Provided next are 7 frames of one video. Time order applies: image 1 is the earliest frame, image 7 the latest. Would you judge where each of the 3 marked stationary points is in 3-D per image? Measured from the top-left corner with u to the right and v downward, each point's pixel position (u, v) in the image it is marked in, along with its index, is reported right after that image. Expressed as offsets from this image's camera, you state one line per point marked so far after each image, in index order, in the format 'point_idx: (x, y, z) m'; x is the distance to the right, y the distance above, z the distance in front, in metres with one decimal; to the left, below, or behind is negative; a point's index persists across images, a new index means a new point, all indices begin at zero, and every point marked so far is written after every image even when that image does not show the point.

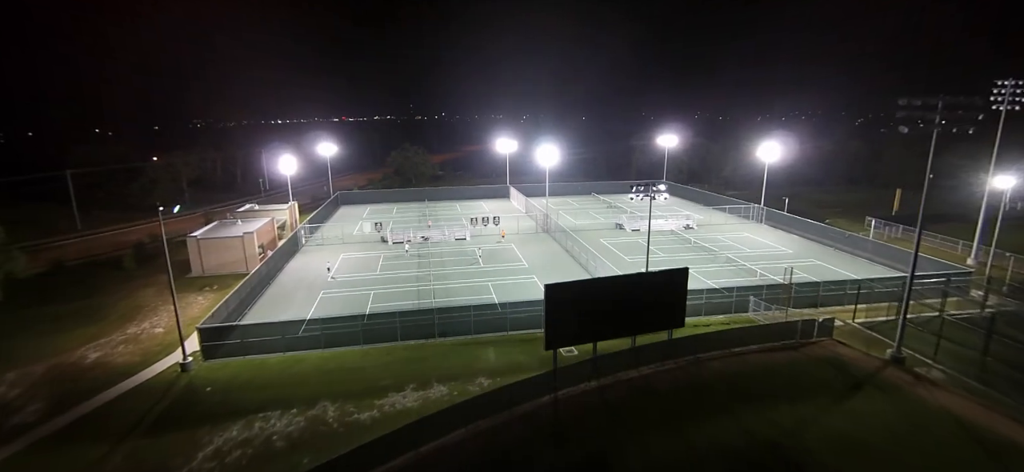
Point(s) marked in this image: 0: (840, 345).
0: (+11.9, -4.0, +17.3) m
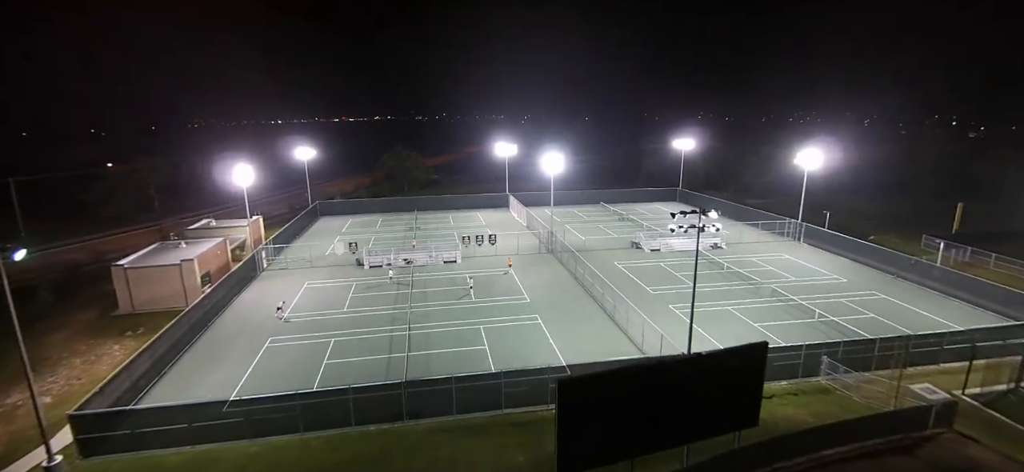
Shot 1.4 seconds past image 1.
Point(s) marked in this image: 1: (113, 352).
0: (+11.8, -5.3, +12.4) m
1: (-15.8, -4.6, +18.9) m
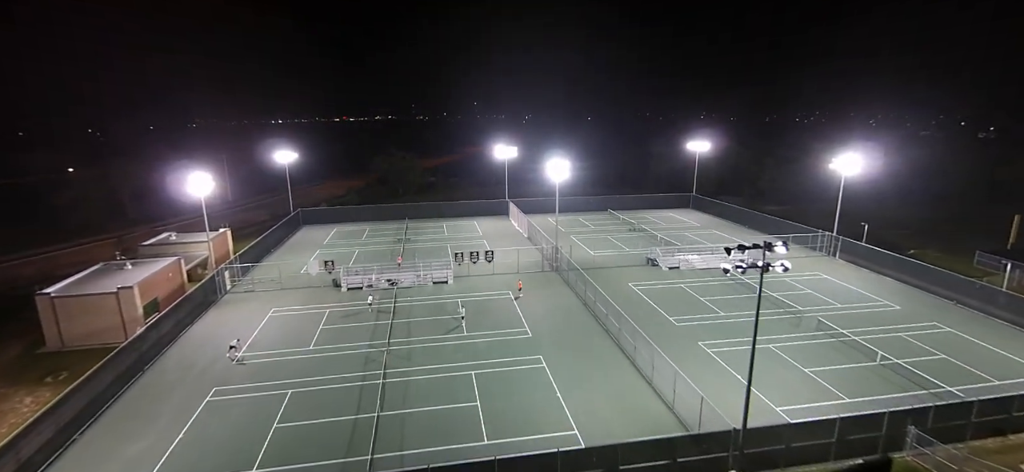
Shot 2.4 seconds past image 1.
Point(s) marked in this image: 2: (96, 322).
0: (+11.7, -6.2, +8.8) m
1: (-15.9, -5.5, +15.4) m
2: (-16.4, -3.4, +18.9) m
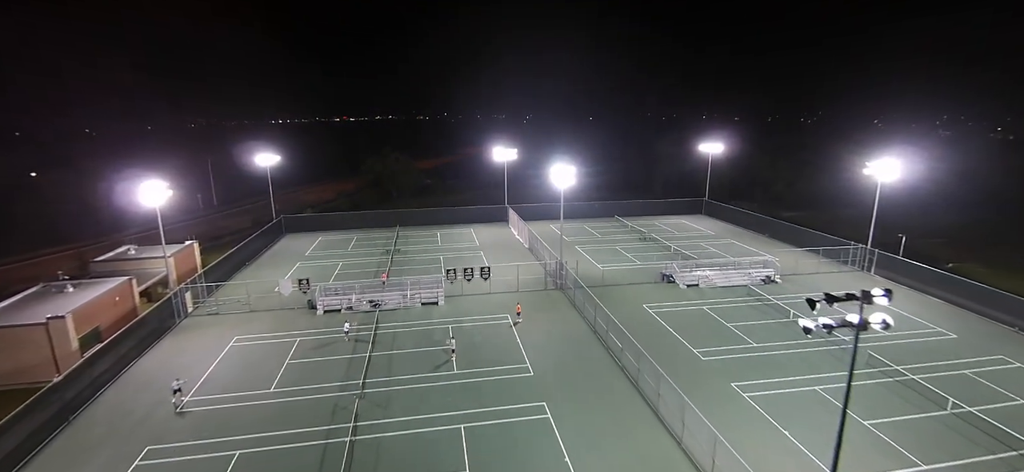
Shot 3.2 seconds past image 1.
0: (+11.7, -6.9, +6.0) m
1: (-15.9, -6.2, +12.6) m
2: (-16.4, -4.0, +16.1) m
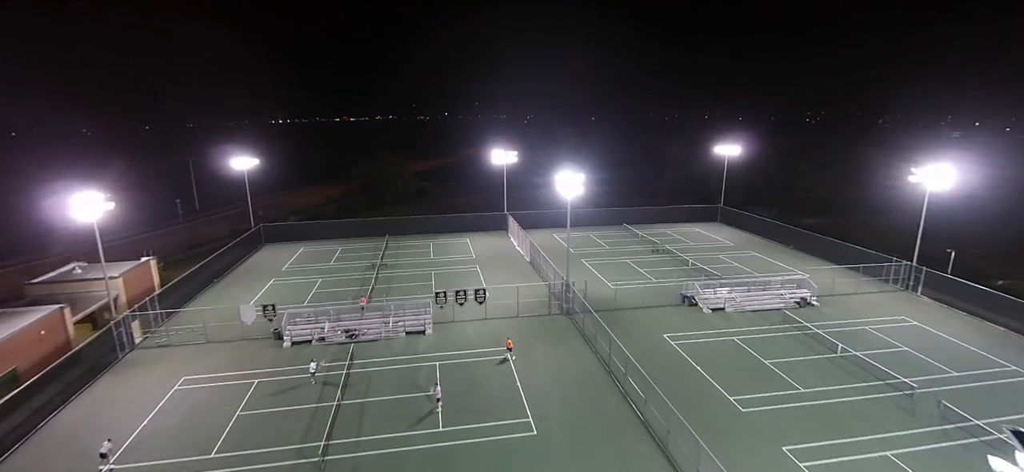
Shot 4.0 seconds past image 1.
0: (+11.6, -7.6, +3.0) m
1: (-16.0, -6.9, +9.7) m
2: (-16.5, -4.8, +13.1) m
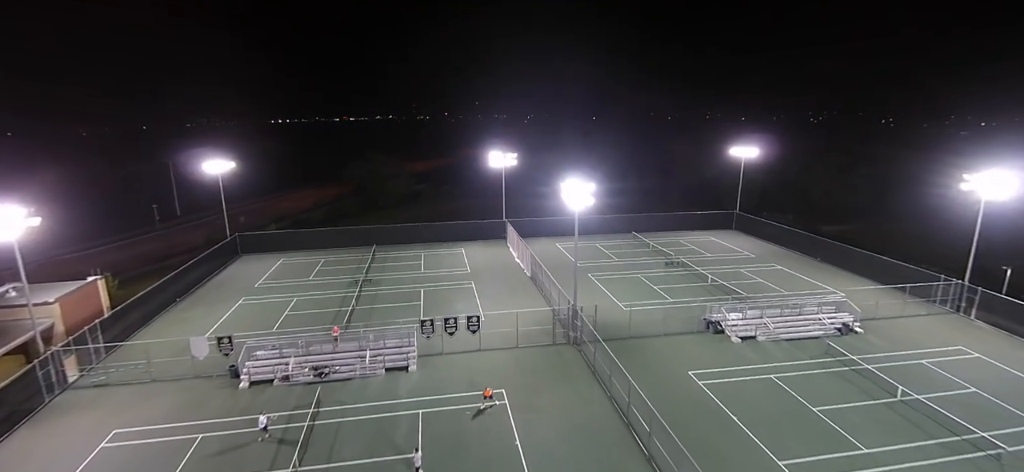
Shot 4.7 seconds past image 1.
0: (+11.5, -8.3, +0.3) m
1: (-16.0, -7.5, +6.9) m
2: (-16.5, -5.4, +10.4) m
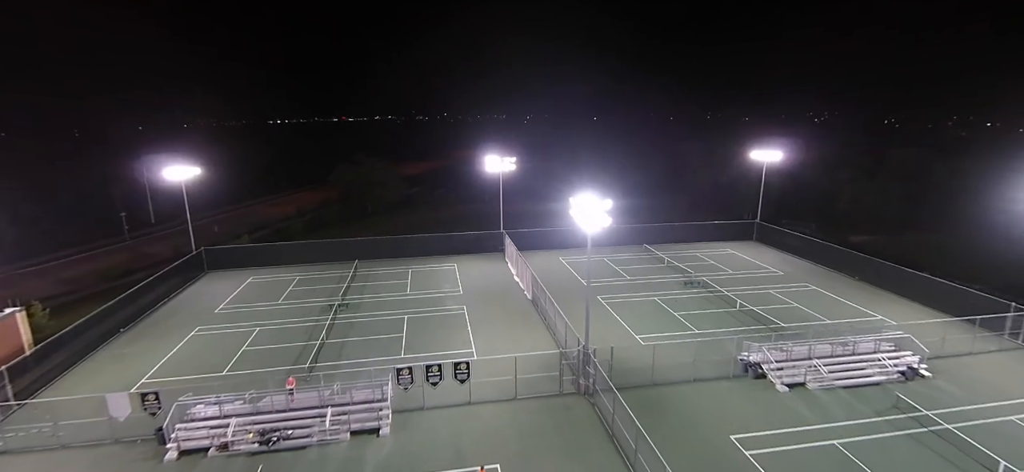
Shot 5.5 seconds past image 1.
0: (+11.5, -9.0, -2.8) m
1: (-16.1, -8.3, +3.8) m
2: (-16.6, -6.2, +7.2) m
